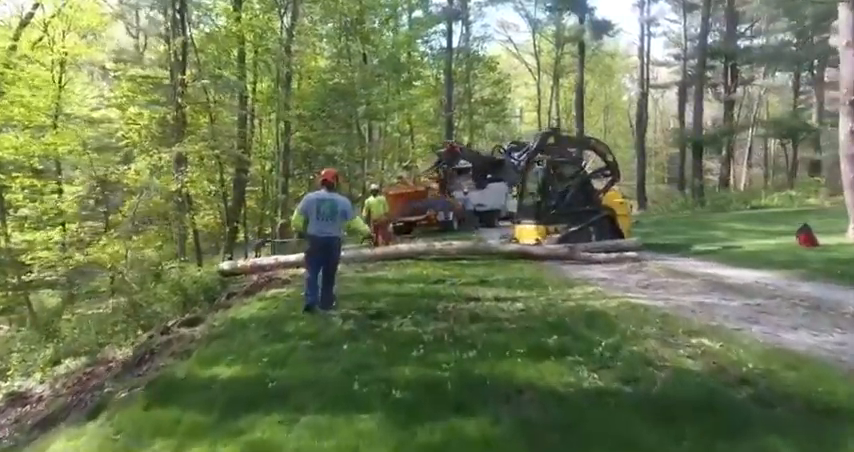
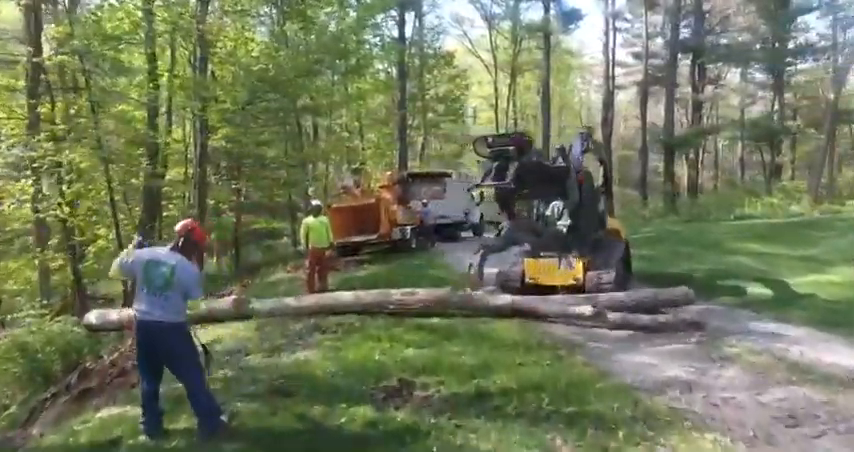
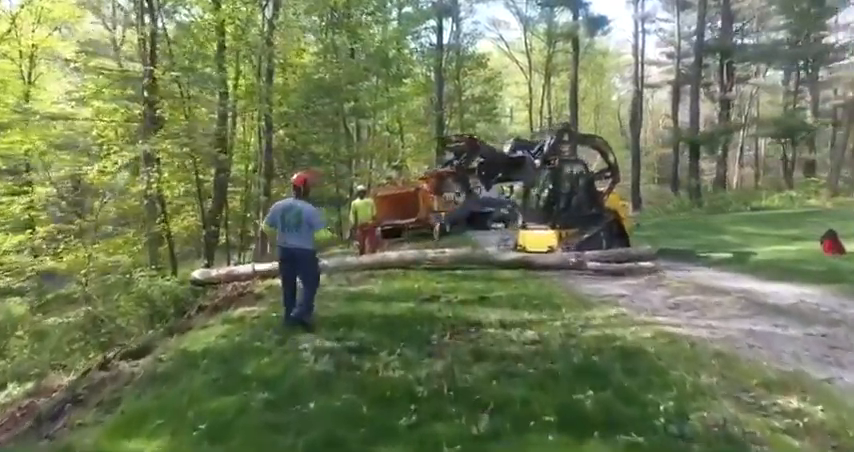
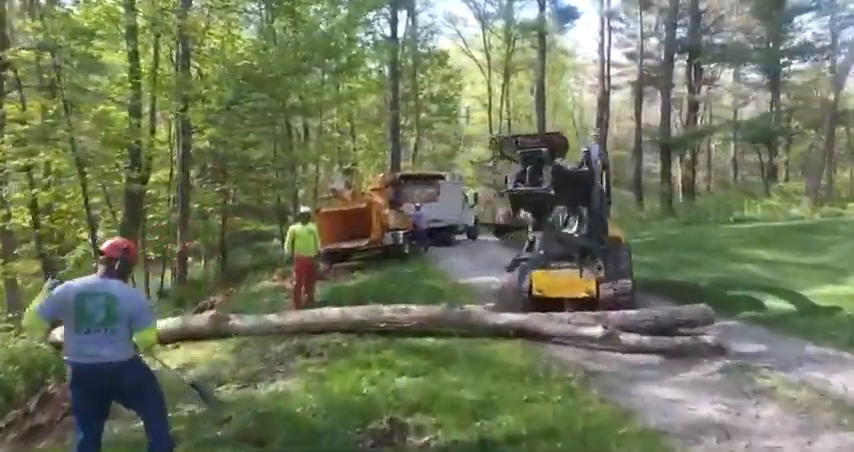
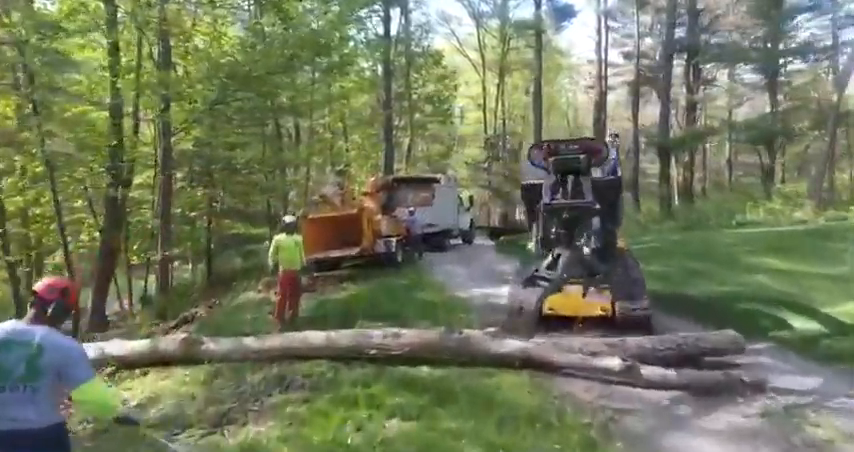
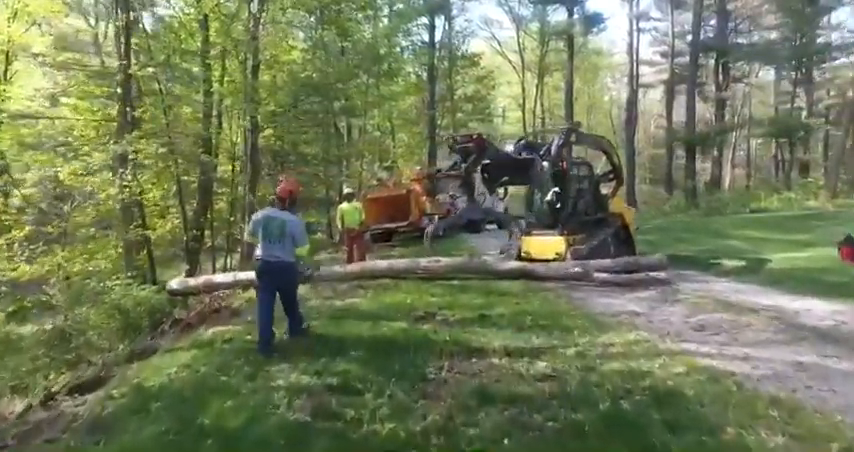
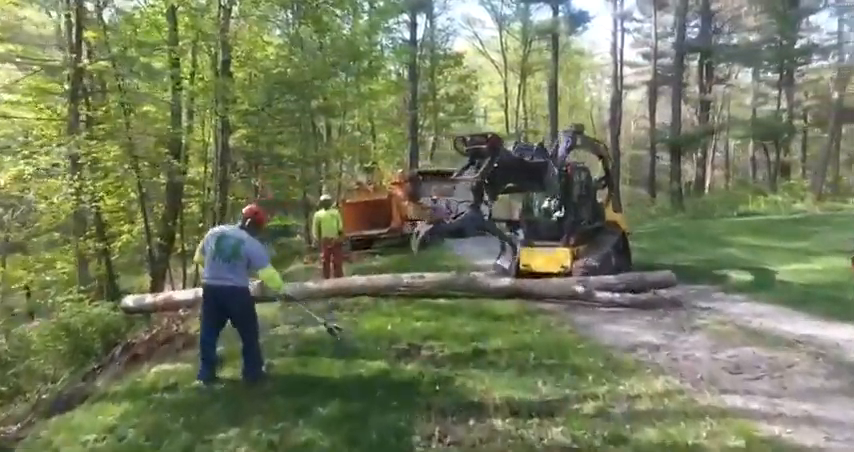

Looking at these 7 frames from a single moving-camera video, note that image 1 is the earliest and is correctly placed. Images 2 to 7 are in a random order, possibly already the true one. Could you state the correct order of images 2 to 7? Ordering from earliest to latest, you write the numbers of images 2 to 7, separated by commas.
3, 6, 7, 2, 4, 5
